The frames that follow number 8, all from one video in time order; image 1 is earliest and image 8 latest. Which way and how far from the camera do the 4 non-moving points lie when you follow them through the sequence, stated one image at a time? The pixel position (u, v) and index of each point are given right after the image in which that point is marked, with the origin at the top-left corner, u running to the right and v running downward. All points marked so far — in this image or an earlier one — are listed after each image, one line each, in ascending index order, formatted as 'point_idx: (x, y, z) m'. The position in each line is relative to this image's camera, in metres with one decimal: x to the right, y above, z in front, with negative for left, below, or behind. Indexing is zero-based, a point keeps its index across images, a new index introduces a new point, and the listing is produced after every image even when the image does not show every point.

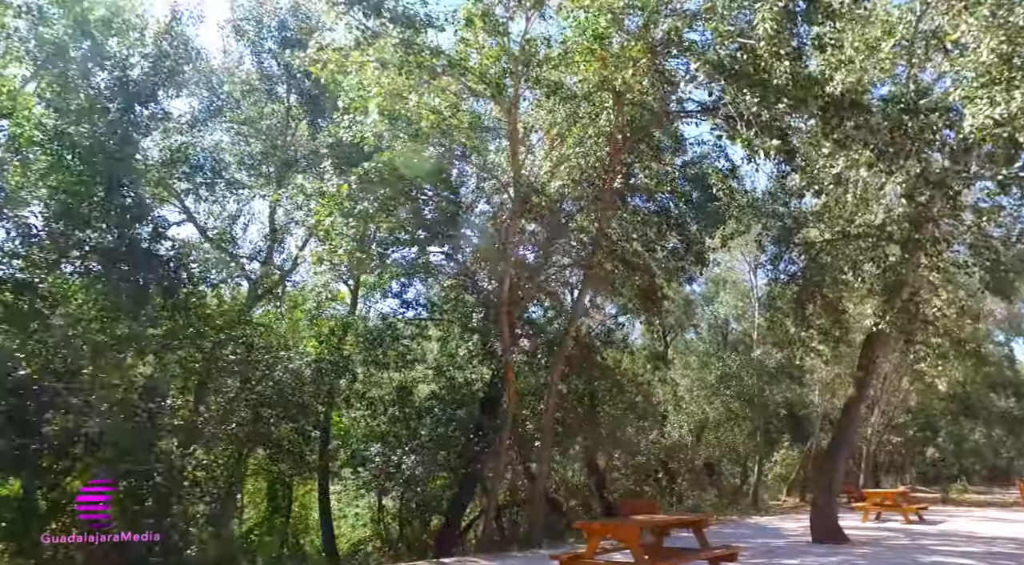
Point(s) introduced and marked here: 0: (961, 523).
0: (+10.5, -5.6, +16.2) m
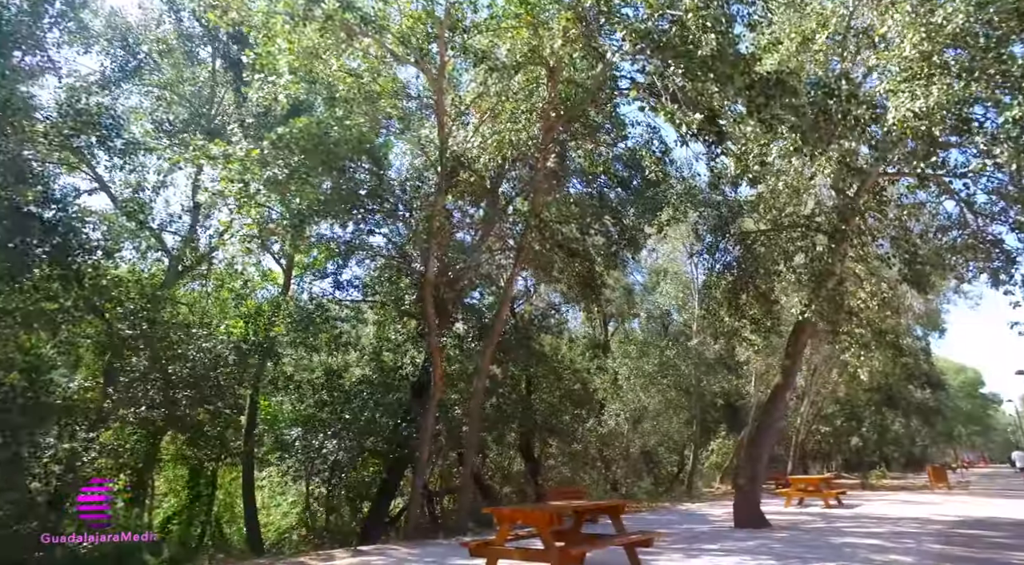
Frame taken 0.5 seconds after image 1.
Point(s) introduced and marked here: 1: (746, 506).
0: (+8.9, -5.5, +16.7) m
1: (+4.3, -4.1, +12.5) m
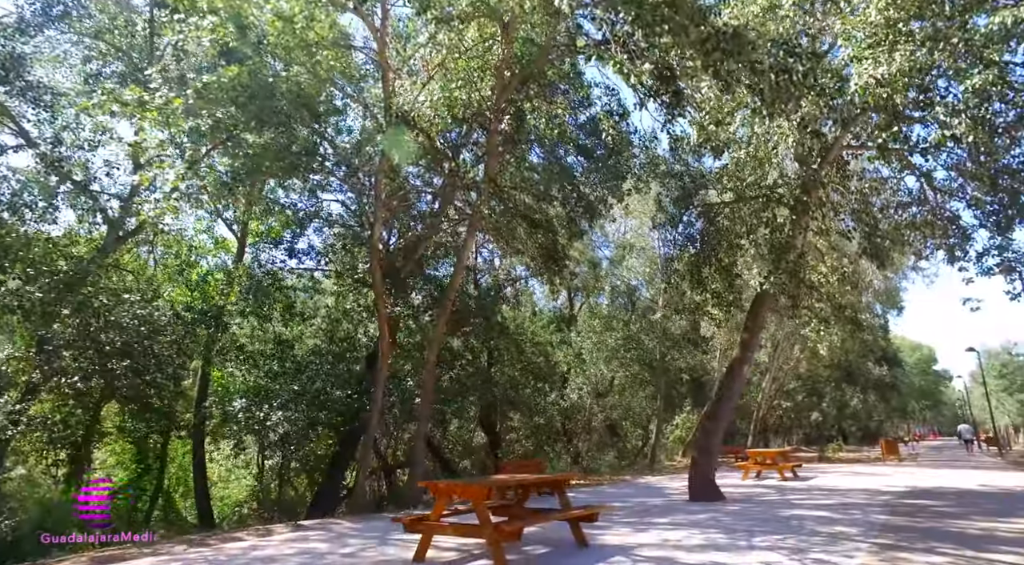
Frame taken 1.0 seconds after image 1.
0: (+7.8, -4.9, +16.8) m
1: (+3.4, -3.6, +12.4) m
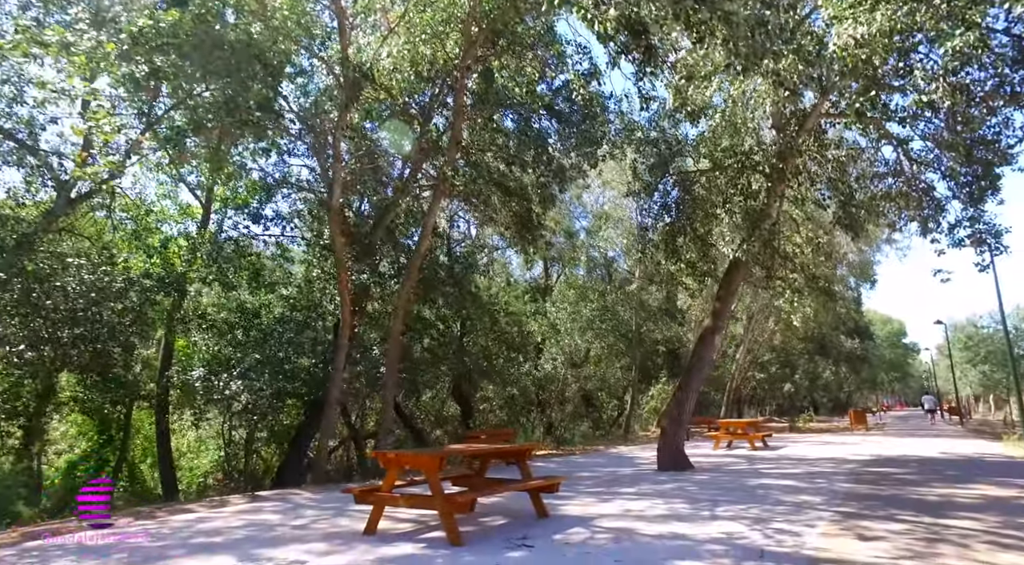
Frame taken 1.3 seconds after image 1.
0: (+7.1, -4.1, +16.9) m
1: (+2.8, -3.0, +12.3) m
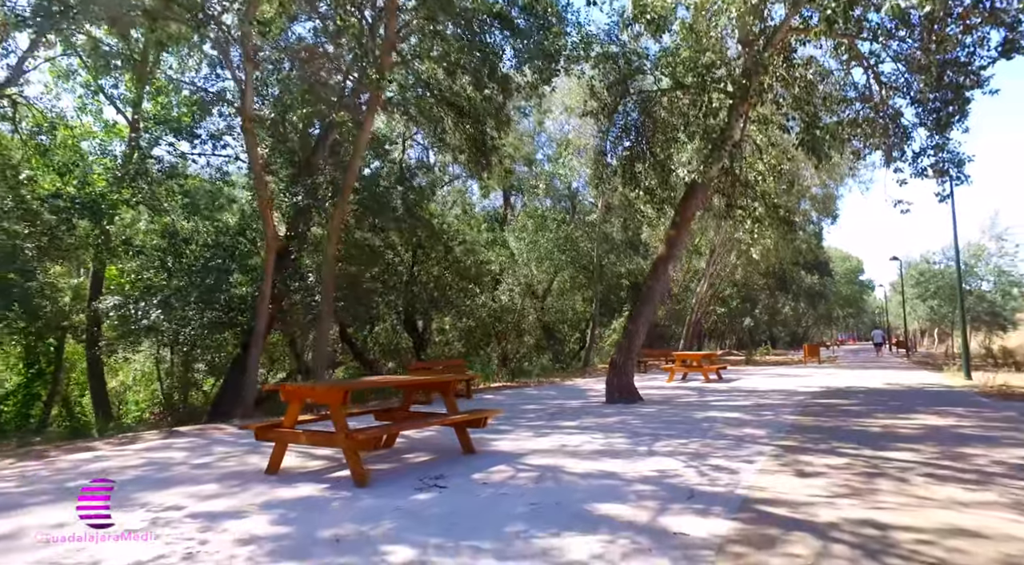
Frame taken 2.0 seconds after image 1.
0: (+5.9, -2.4, +16.8) m
1: (+1.8, -1.7, +11.9) m
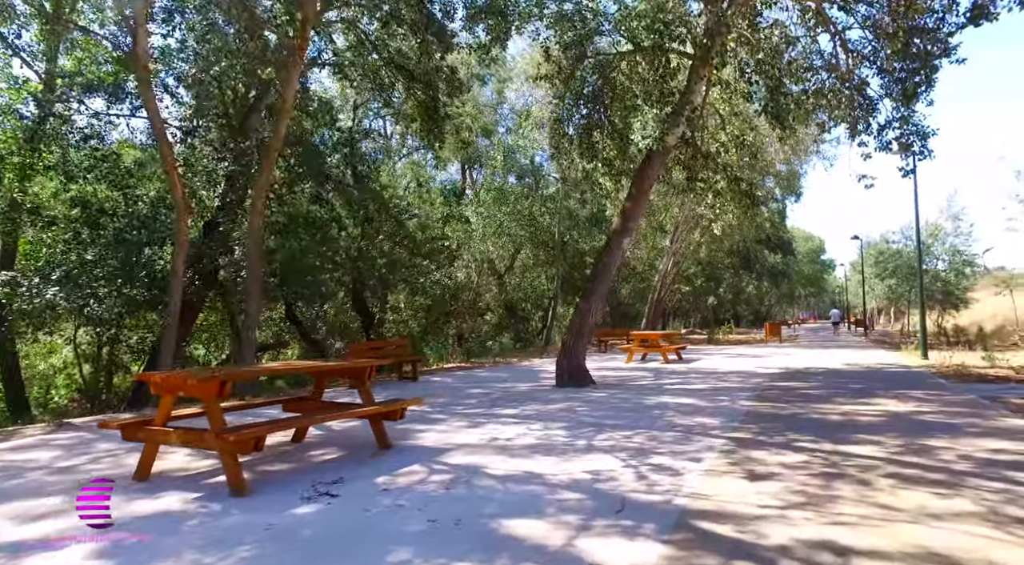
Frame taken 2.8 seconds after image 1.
0: (+4.7, -1.9, +16.3) m
1: (+0.9, -1.3, +11.3) m
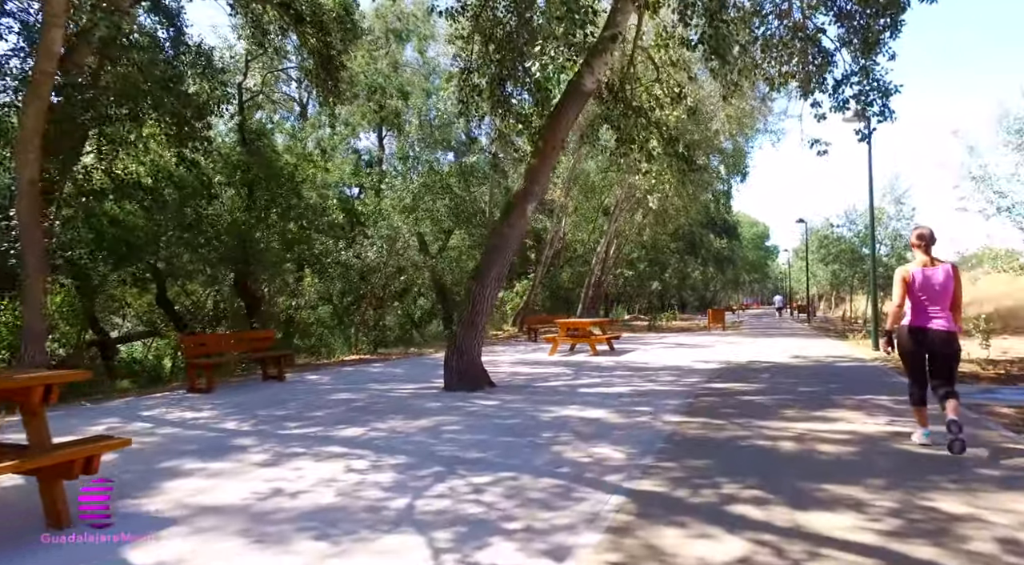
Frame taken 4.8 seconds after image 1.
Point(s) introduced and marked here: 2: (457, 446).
0: (+2.8, -1.5, +14.3) m
1: (-0.7, -1.0, +9.0) m
2: (-0.4, -1.3, +5.6) m
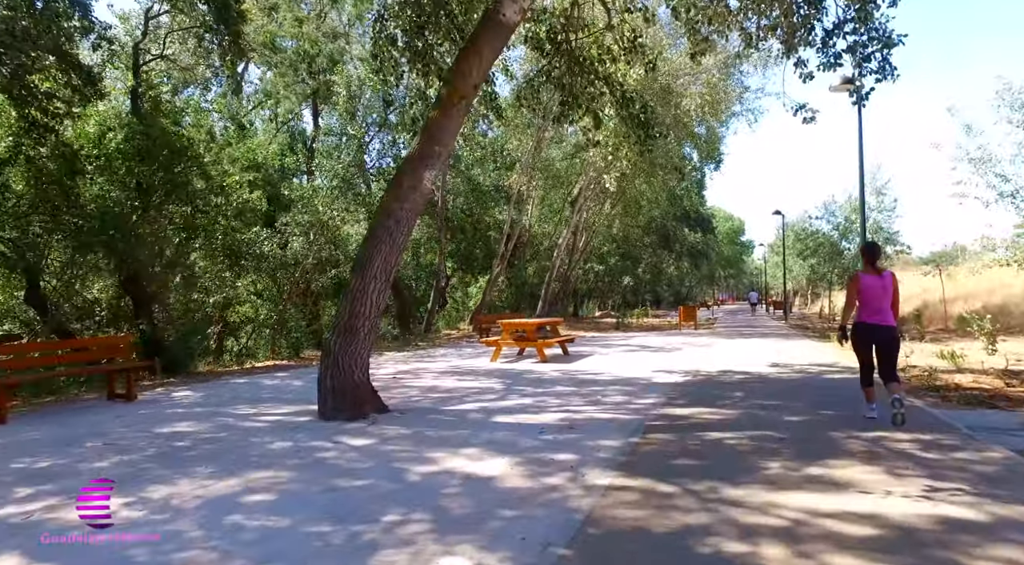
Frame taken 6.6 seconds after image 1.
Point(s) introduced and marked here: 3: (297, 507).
0: (+1.5, -1.4, +12.2) m
1: (-1.7, -1.0, +6.7) m
2: (-1.4, -1.3, +3.4) m
3: (-1.2, -1.3, +4.0) m
